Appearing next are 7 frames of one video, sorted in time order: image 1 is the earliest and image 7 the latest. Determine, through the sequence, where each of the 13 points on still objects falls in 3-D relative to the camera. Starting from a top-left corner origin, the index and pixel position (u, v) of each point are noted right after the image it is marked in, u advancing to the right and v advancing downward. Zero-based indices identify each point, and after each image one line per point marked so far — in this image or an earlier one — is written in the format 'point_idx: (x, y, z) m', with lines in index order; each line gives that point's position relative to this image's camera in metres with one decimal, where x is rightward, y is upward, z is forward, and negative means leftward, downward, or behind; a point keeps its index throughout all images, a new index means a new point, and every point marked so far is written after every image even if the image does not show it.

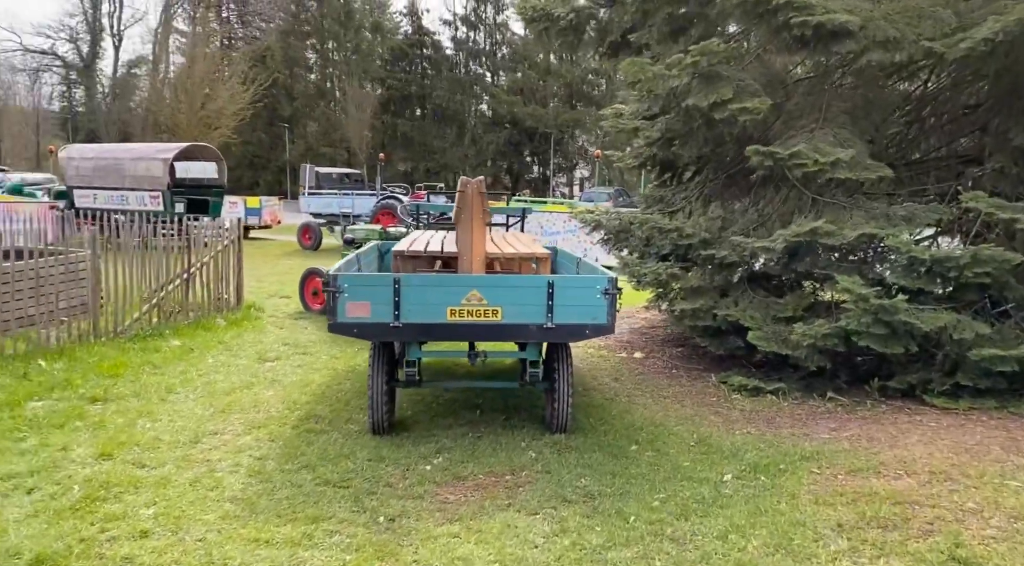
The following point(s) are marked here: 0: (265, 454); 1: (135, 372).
0: (-1.5, -1.0, +4.9) m
1: (-3.1, -0.7, +6.9) m
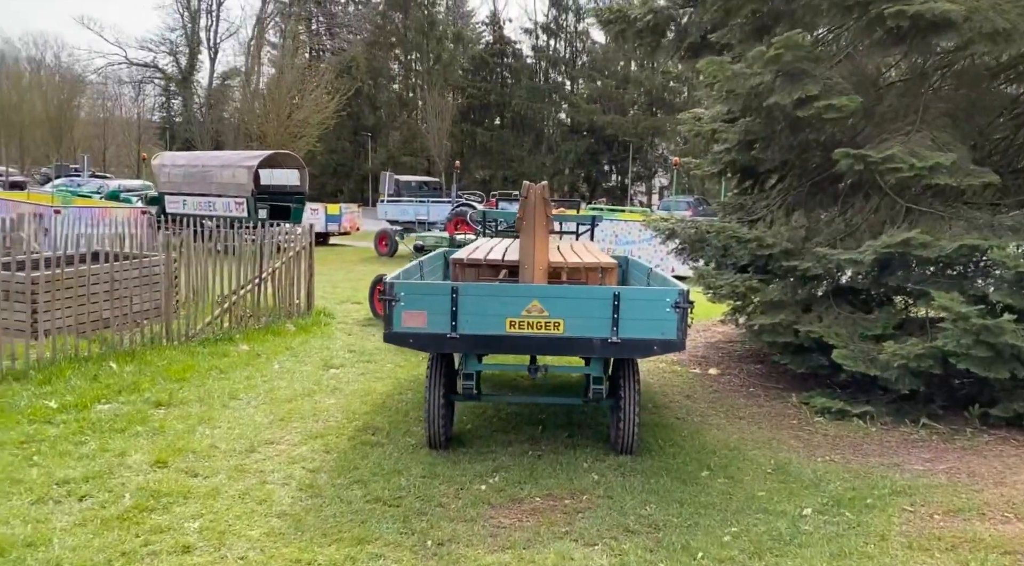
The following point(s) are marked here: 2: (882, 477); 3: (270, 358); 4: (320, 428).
0: (-1.1, -1.0, +4.8) m
1: (-2.6, -0.8, +6.9) m
2: (+2.1, -1.1, +4.7) m
3: (-2.2, -0.7, +7.7) m
4: (-1.3, -1.0, +5.6) m
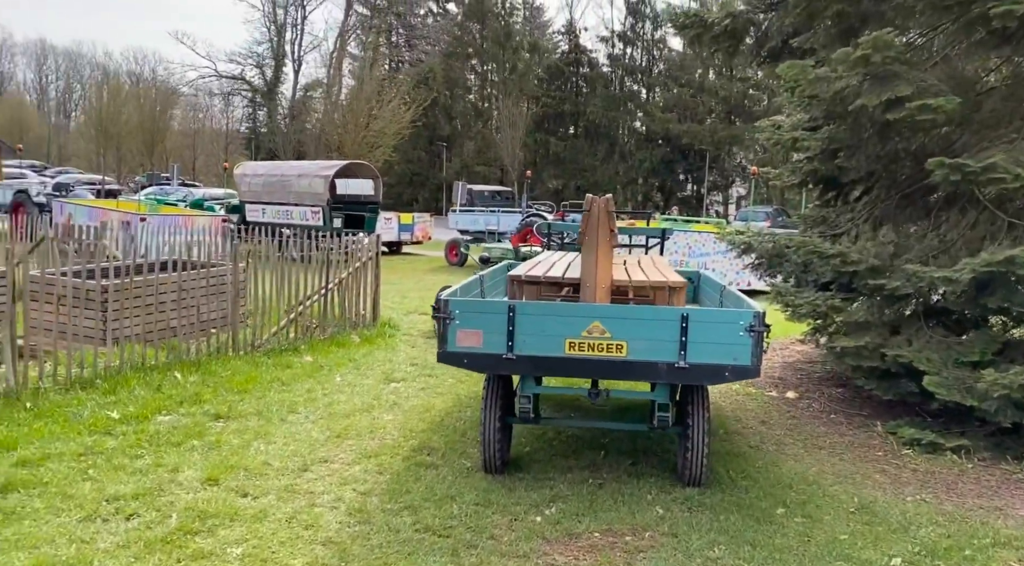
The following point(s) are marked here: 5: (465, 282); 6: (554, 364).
0: (-0.8, -1.1, +4.6) m
1: (-2.1, -0.9, +6.9) m
2: (+2.4, -1.2, +4.2) m
3: (-1.7, -0.8, +7.7) m
4: (-0.9, -1.1, +5.4) m
5: (-0.3, 0.0, +5.3) m
6: (+0.2, -0.4, +4.5) m
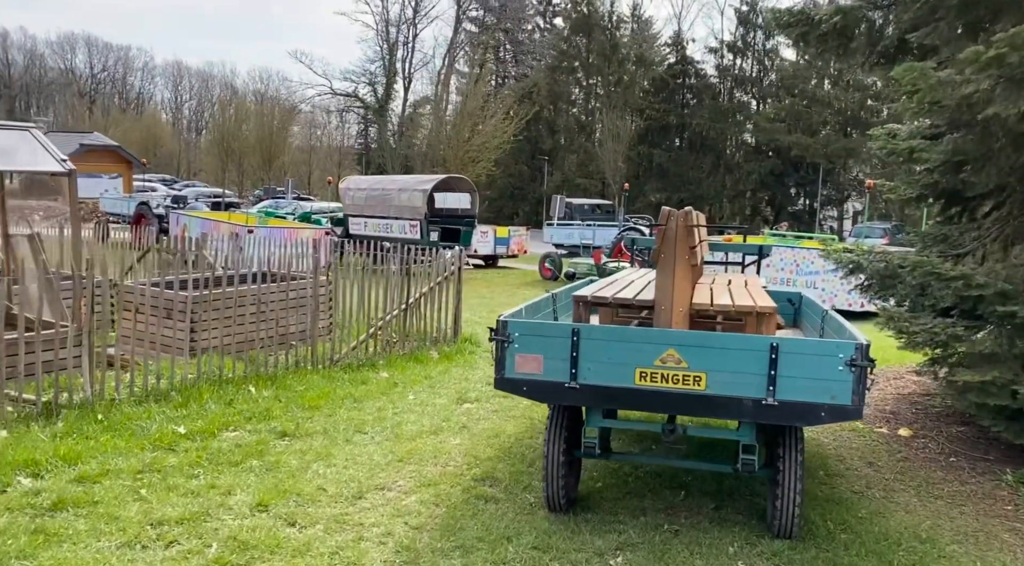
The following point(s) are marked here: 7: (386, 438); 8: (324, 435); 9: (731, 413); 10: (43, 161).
0: (-0.5, -1.2, +4.3) m
1: (-1.4, -1.0, +6.7) m
2: (+2.6, -1.3, +3.5) m
3: (-0.9, -0.9, +7.4) m
4: (-0.5, -1.2, +5.1) m
5: (+0.1, -0.1, +4.9) m
6: (+0.5, -0.5, +4.0) m
7: (-0.9, -1.1, +5.9) m
8: (-1.3, -1.1, +5.9) m
9: (+1.0, -0.6, +3.9) m
10: (-4.3, +1.1, +7.7) m
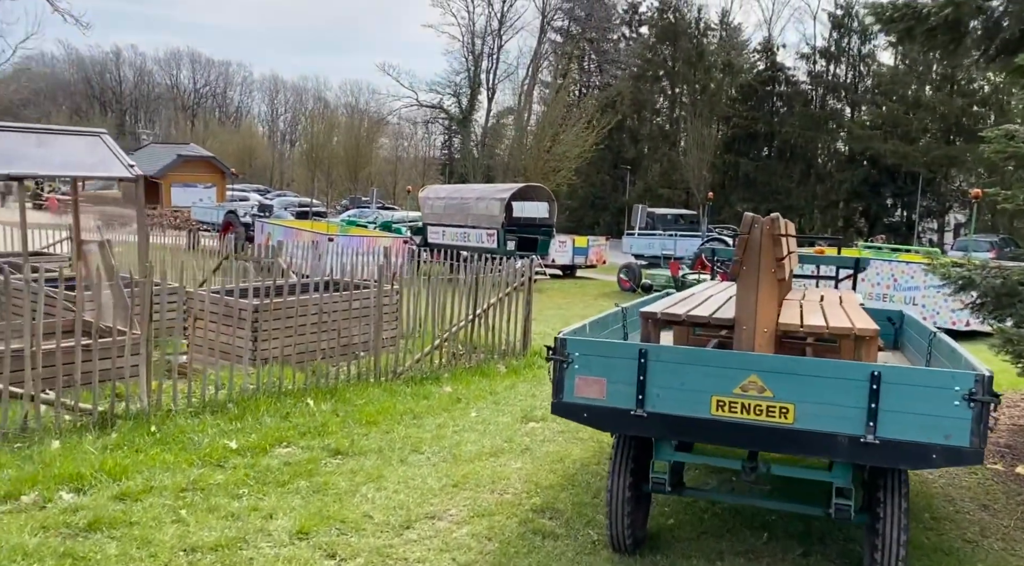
0: (-0.2, -1.3, +3.9) m
1: (-0.9, -1.1, +6.4) m
2: (+2.8, -1.4, +2.8) m
3: (-0.4, -1.0, +7.1) m
4: (-0.1, -1.2, +4.7) m
5: (+0.4, -0.2, +4.5) m
6: (+0.8, -0.6, +3.5) m
7: (-0.5, -1.2, +5.6) m
8: (-0.9, -1.2, +5.6) m
9: (+1.3, -0.7, +3.4) m
10: (-3.7, +1.1, +7.7) m
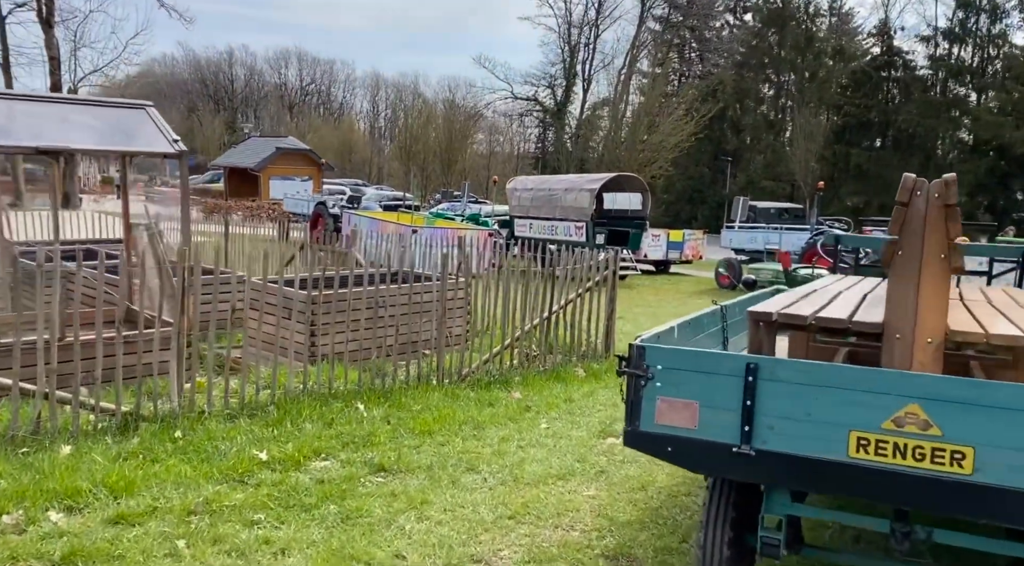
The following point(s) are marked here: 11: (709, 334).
0: (0.0, -1.2, +3.0) m
1: (-0.4, -1.0, +5.6) m
2: (+2.9, -1.4, +1.6) m
3: (+0.2, -1.0, +6.2) m
4: (+0.2, -1.2, +3.8) m
5: (+0.7, -0.2, +3.5) m
6: (+1.0, -0.6, +2.5) m
7: (-0.1, -1.1, +4.7) m
8: (-0.5, -1.1, +4.8) m
9: (+1.4, -0.7, +2.3) m
10: (-3.0, +1.2, +7.2) m
11: (+0.9, -0.2, +4.0) m
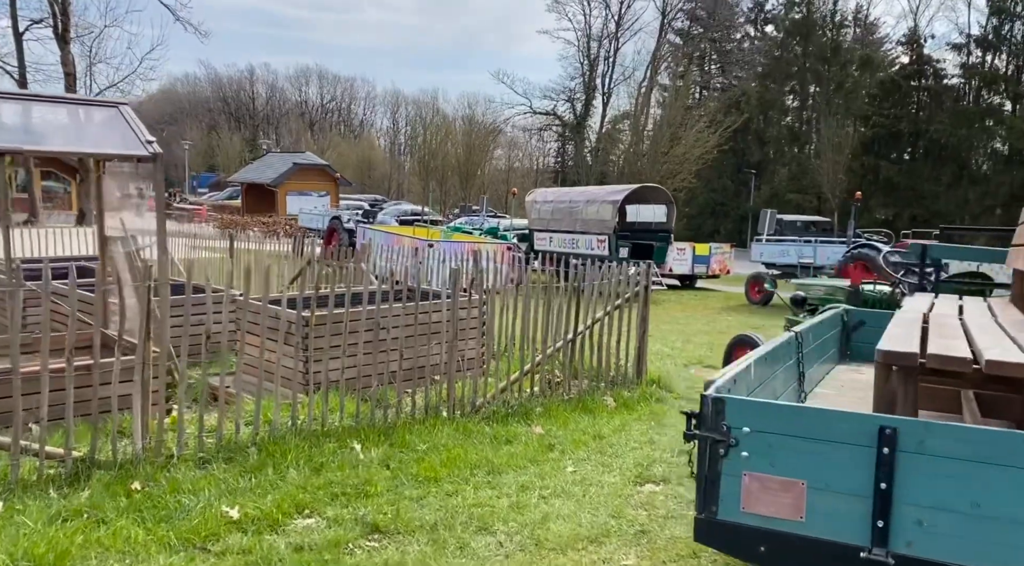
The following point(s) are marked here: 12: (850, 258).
0: (+0.1, -1.3, +2.2) m
1: (-0.3, -1.1, +4.8) m
2: (+2.9, -1.5, +0.7) m
3: (+0.4, -1.1, +5.3) m
4: (+0.3, -1.3, +3.0) m
5: (+0.8, -0.2, +2.7) m
6: (+1.0, -0.6, +1.7) m
7: (0.0, -1.2, +3.8) m
8: (-0.4, -1.2, +4.0) m
9: (+1.5, -0.7, +1.5) m
10: (-2.8, +1.0, +6.4) m
11: (+1.0, -0.3, +3.1) m
12: (+6.1, +0.4, +15.2) m
